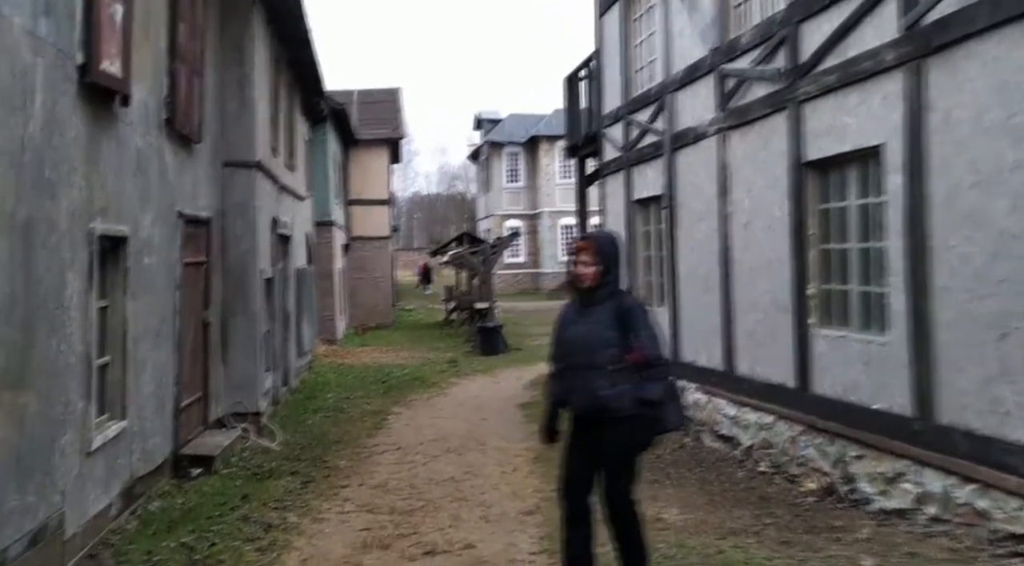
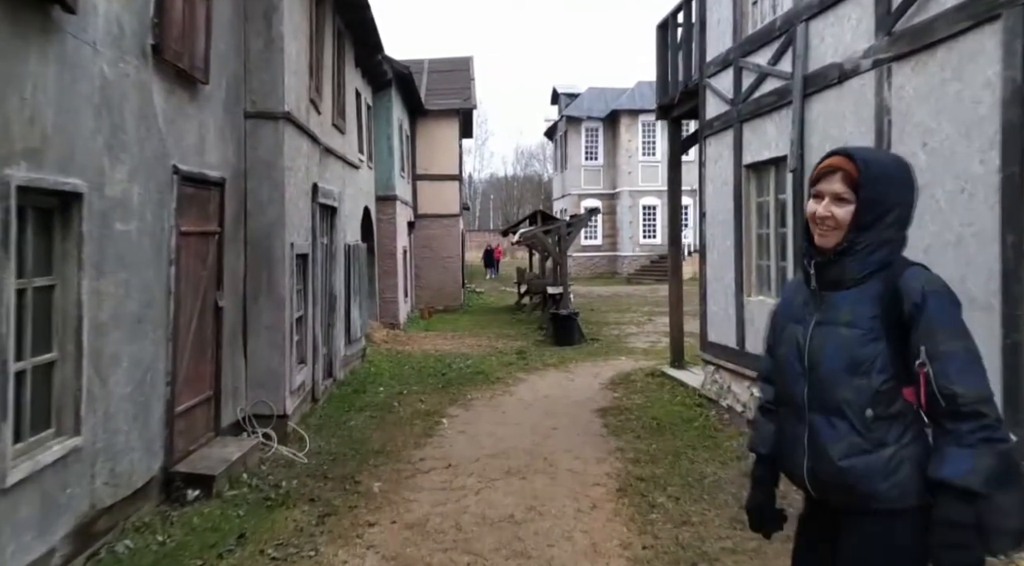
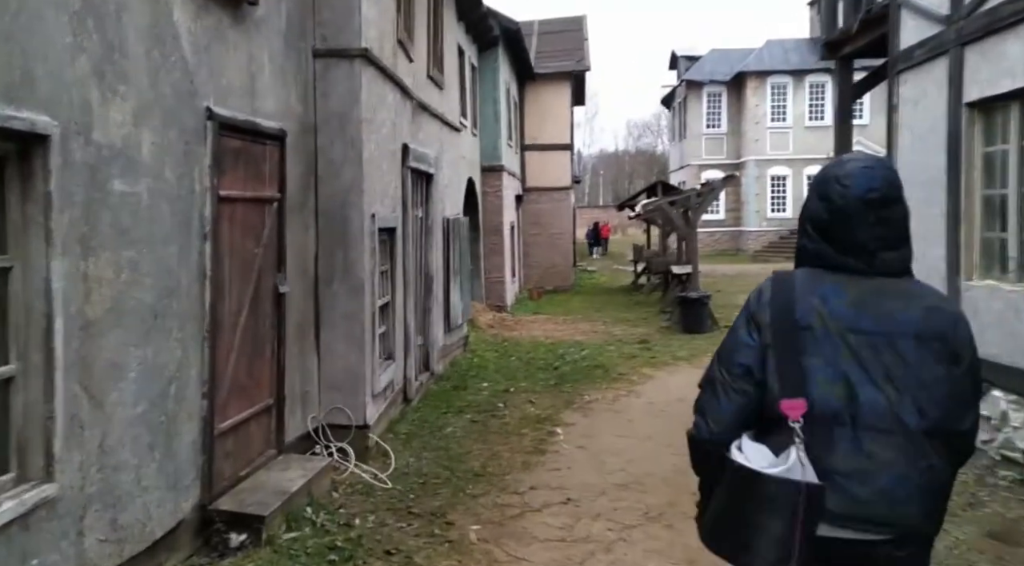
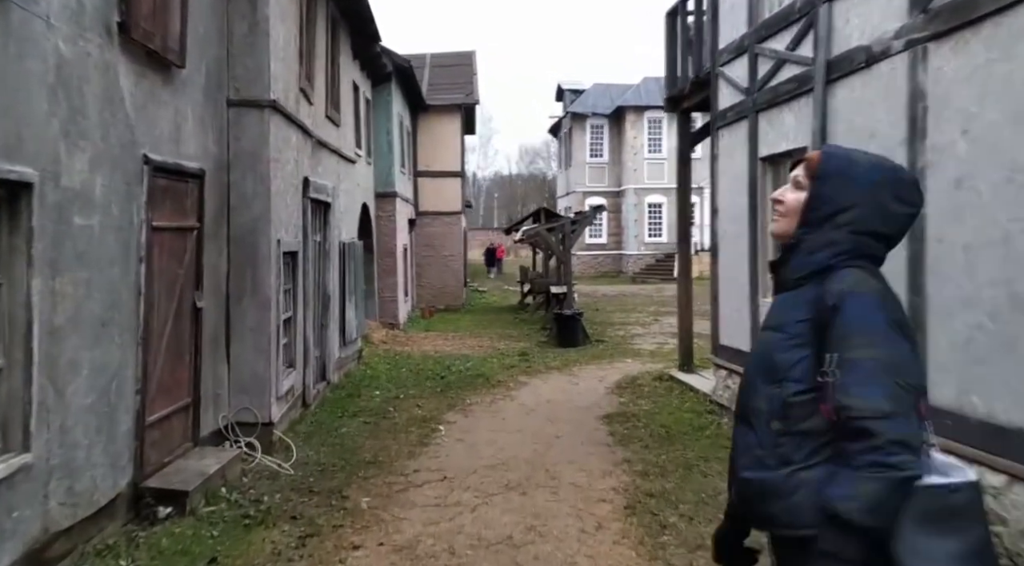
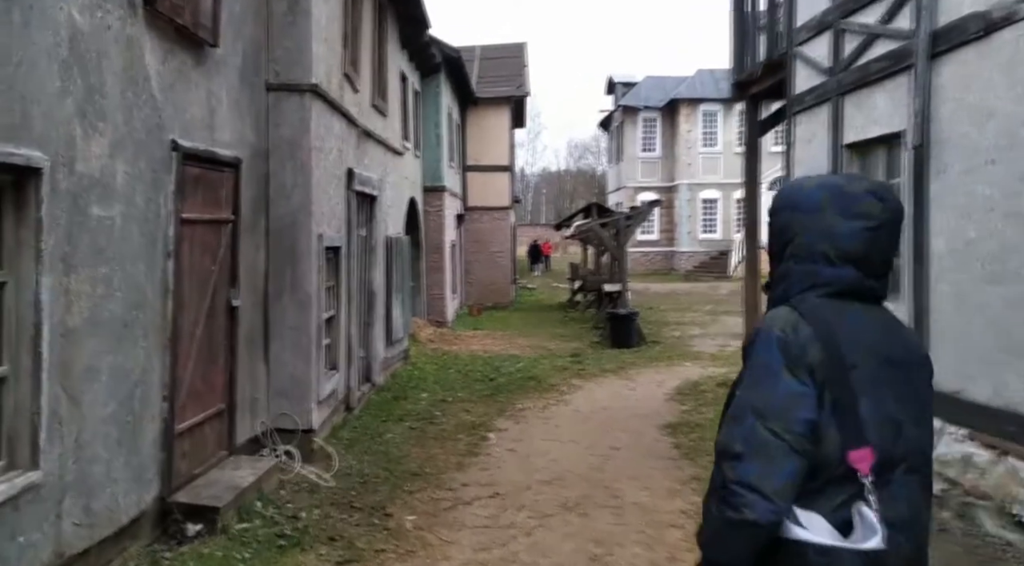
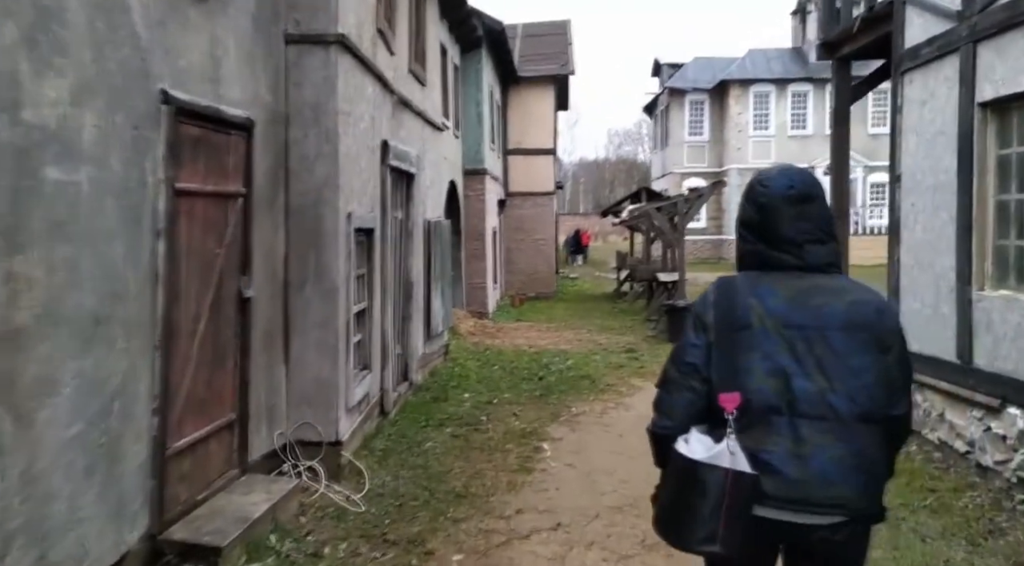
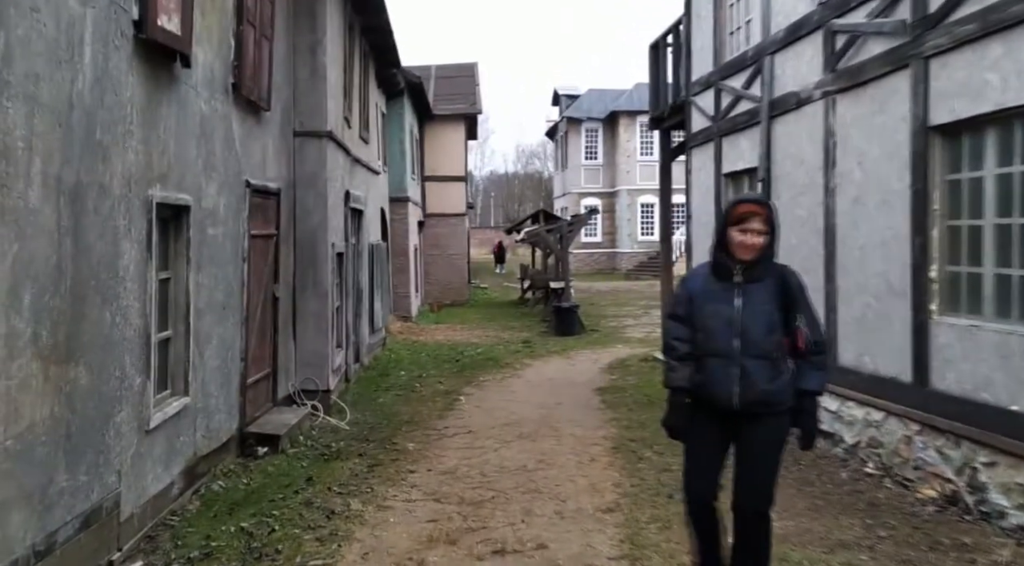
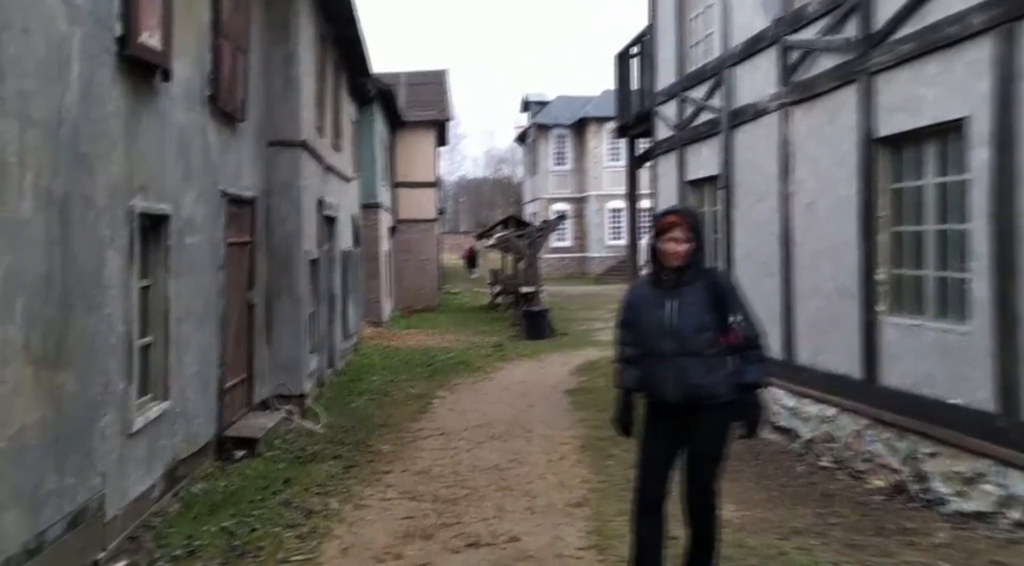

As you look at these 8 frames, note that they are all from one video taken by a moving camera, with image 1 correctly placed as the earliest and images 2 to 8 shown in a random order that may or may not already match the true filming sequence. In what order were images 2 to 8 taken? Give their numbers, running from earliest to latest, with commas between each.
8, 7, 2, 4, 5, 3, 6
